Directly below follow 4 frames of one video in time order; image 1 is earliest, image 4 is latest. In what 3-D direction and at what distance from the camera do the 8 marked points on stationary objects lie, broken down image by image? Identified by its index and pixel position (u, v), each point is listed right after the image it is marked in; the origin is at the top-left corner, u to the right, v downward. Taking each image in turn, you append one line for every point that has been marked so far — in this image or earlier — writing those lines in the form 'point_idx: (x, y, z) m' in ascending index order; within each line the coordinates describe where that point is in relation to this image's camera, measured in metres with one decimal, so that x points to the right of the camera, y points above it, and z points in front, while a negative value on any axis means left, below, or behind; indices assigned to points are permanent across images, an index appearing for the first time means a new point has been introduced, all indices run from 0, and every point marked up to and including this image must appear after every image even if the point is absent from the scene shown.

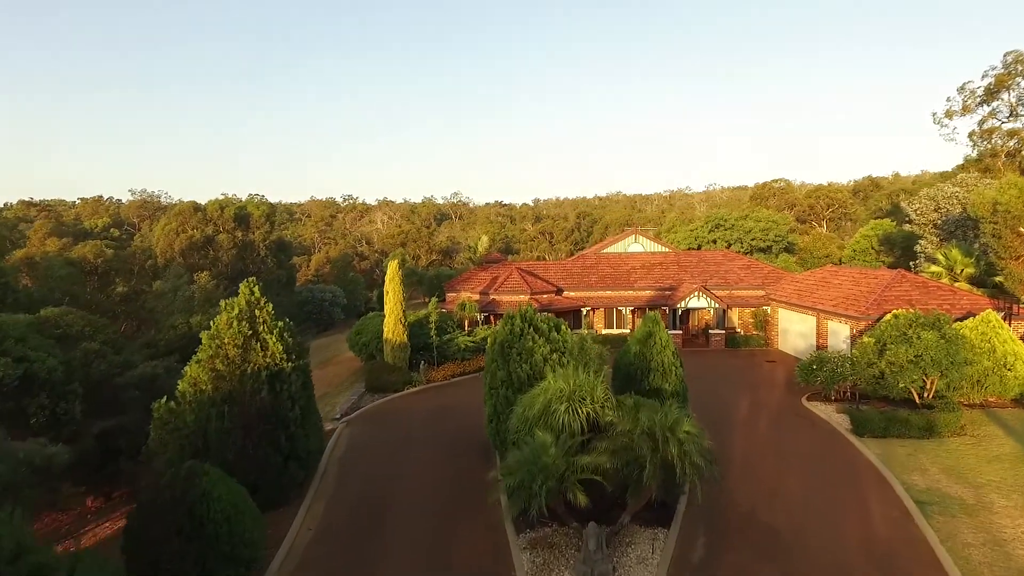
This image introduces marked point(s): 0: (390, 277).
0: (-3.5, +0.3, +19.1) m
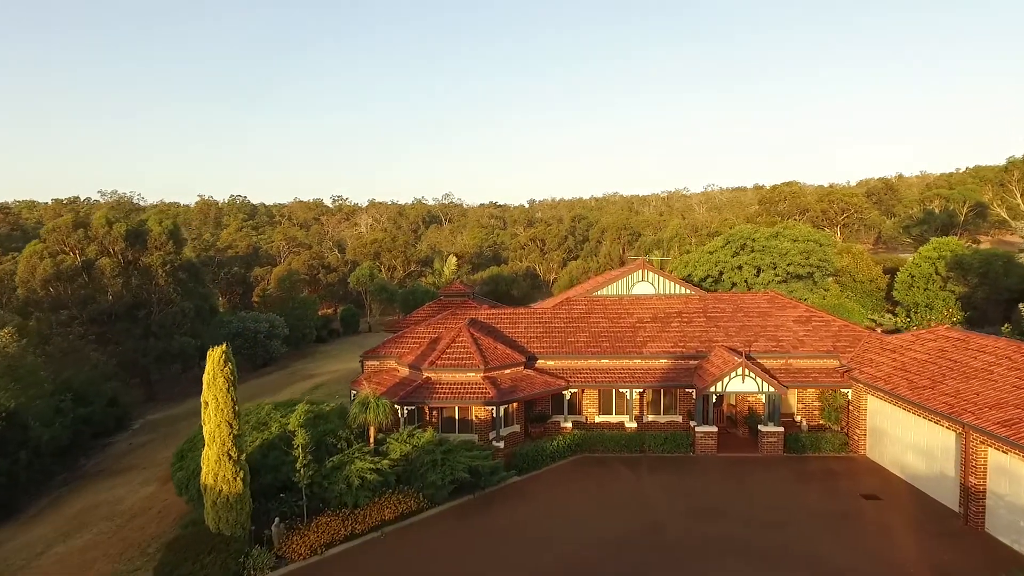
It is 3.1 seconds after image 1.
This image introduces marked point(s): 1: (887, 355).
0: (-4.8, -1.4, +10.6) m
1: (+8.8, -1.6, +15.7) m
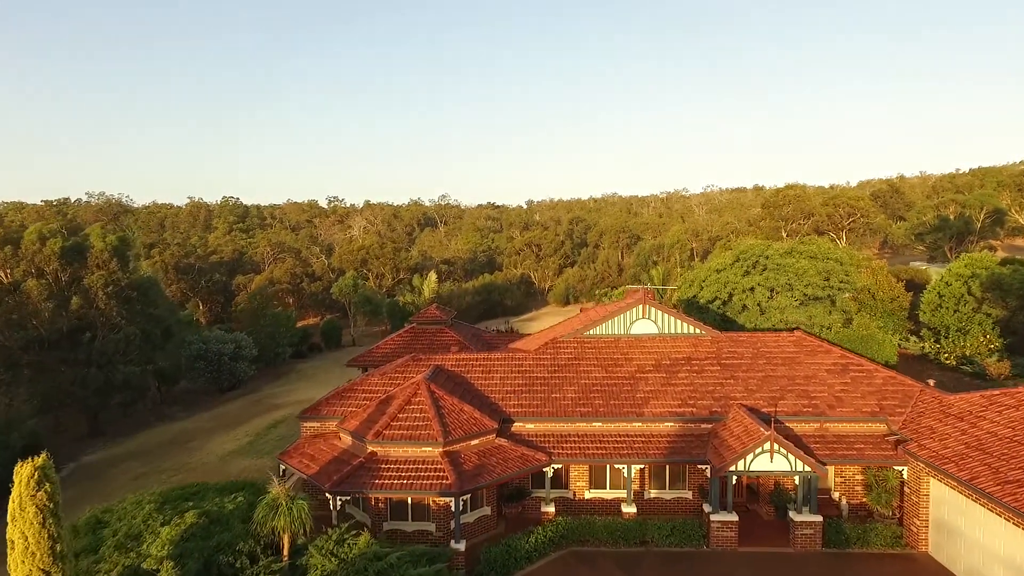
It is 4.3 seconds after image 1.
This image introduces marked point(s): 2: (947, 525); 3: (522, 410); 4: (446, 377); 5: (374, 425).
0: (-5.4, -2.4, +7.3) m
1: (+8.2, -2.5, +12.4) m
2: (+7.6, -4.1, +11.6) m
3: (+0.2, -2.6, +14.2) m
4: (-1.5, -2.0, +15.2) m
5: (-2.7, -2.7, +13.2) m
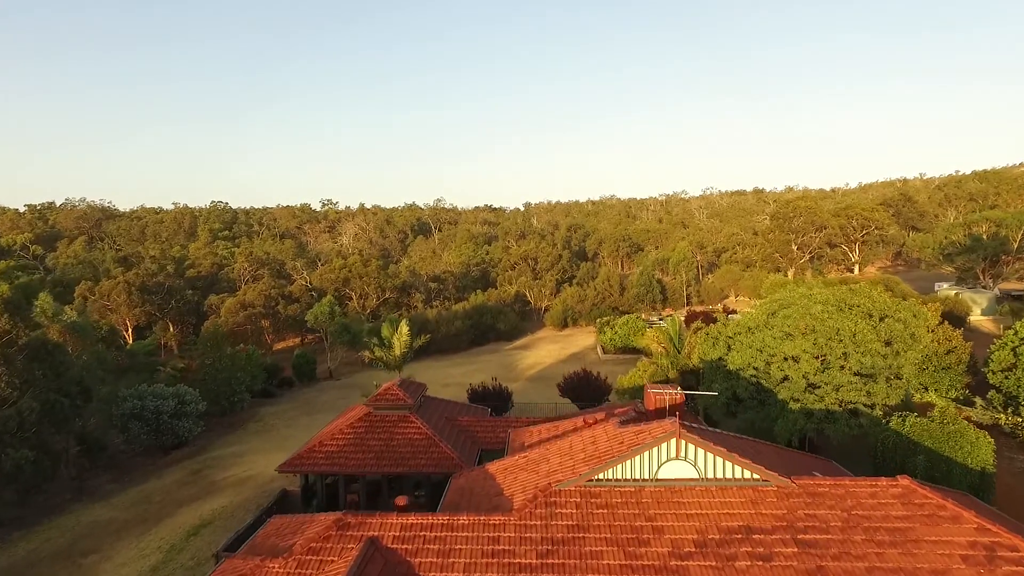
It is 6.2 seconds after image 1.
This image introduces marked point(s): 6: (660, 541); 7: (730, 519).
0: (-5.9, -4.5, +2.0) m
1: (+7.8, -4.7, +7.2) m
2: (+7.1, -6.3, +6.4) m
3: (-0.2, -4.7, +9.0) m
4: (-2.0, -4.1, +9.9) m
5: (-3.2, -4.8, +7.9) m
6: (+2.3, -3.9, +10.4) m
7: (+3.5, -3.7, +10.7) m
